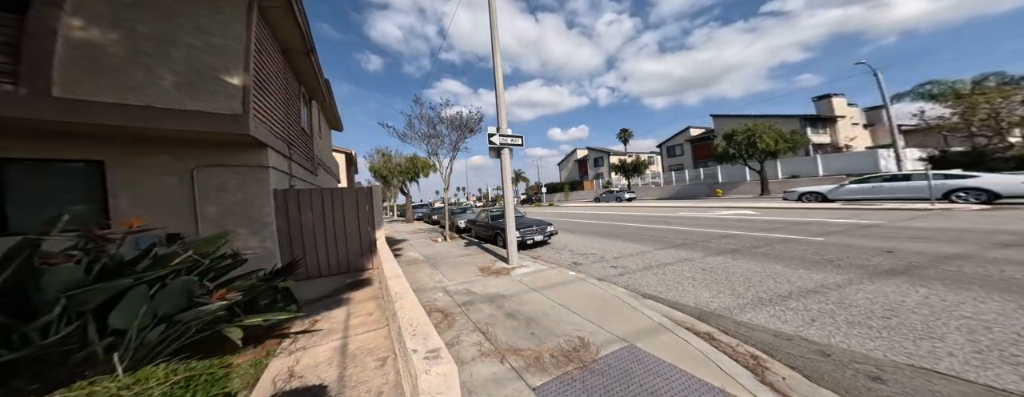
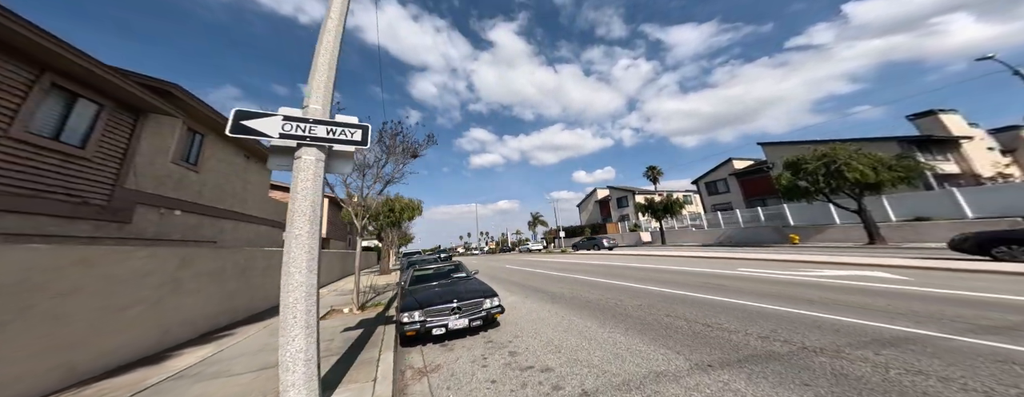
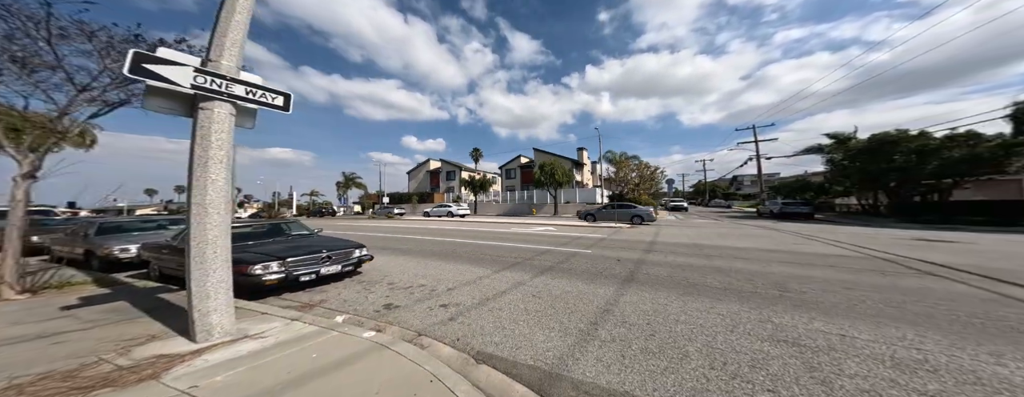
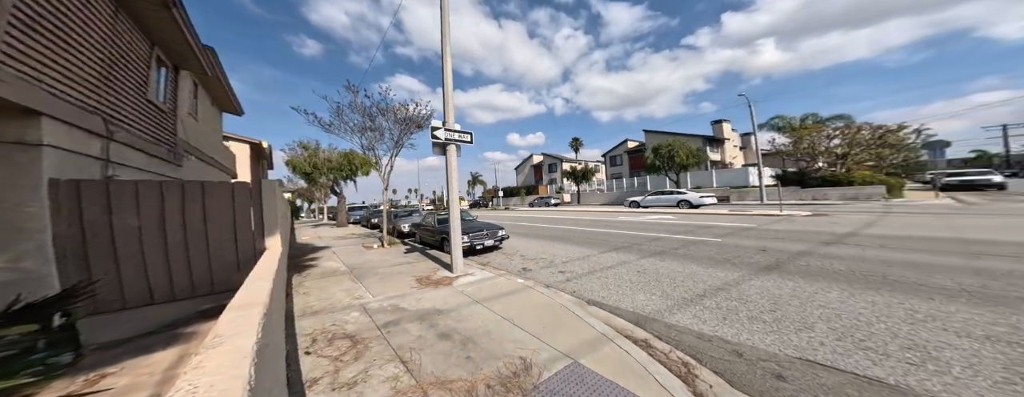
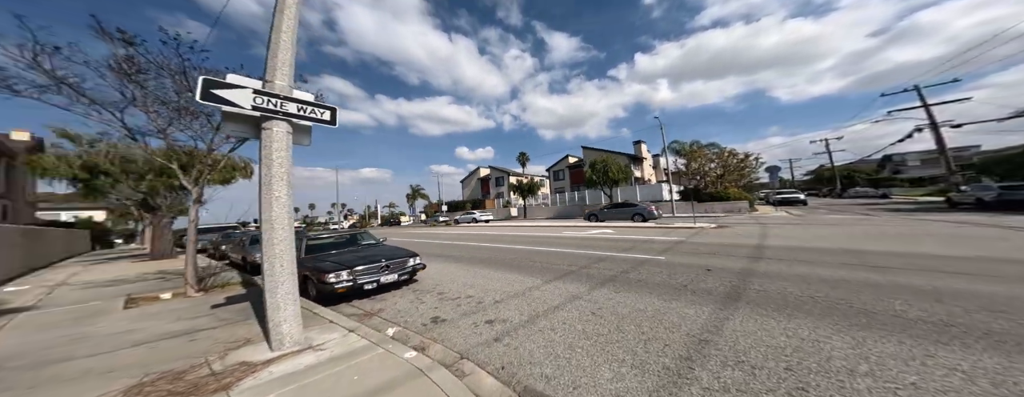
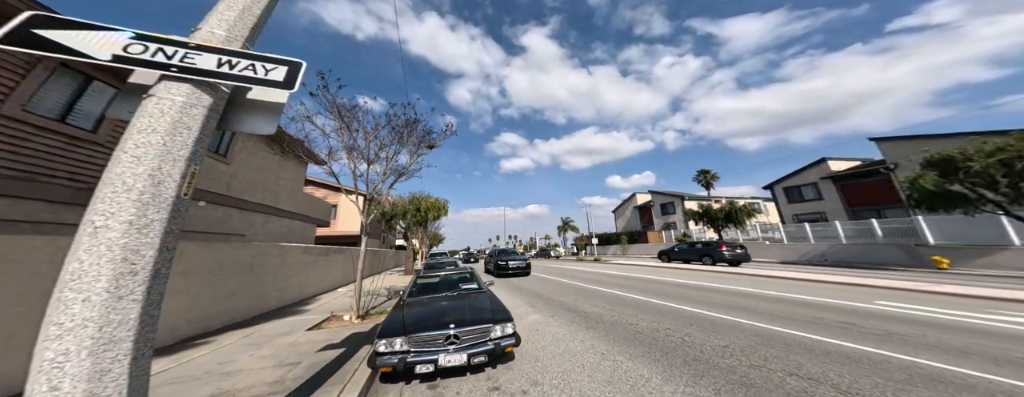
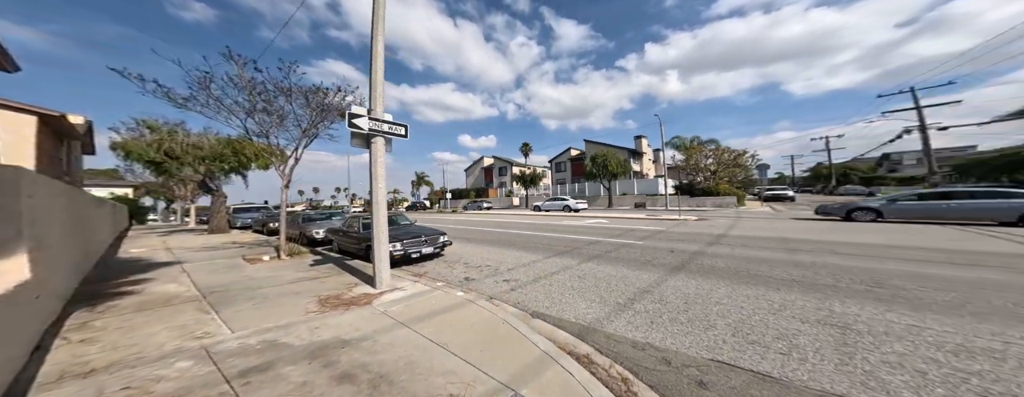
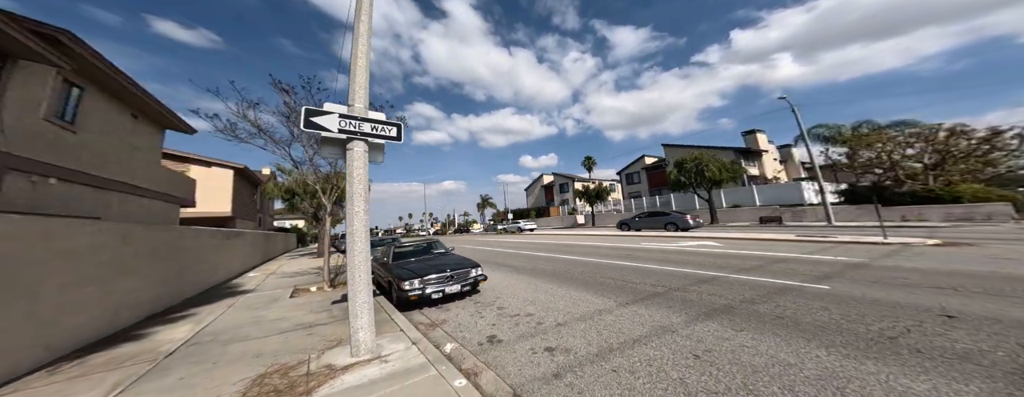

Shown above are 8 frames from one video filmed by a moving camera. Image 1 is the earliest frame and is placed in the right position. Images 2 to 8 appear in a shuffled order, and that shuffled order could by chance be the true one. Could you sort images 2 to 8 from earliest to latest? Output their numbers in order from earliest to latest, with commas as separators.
4, 7, 3, 5, 8, 2, 6
